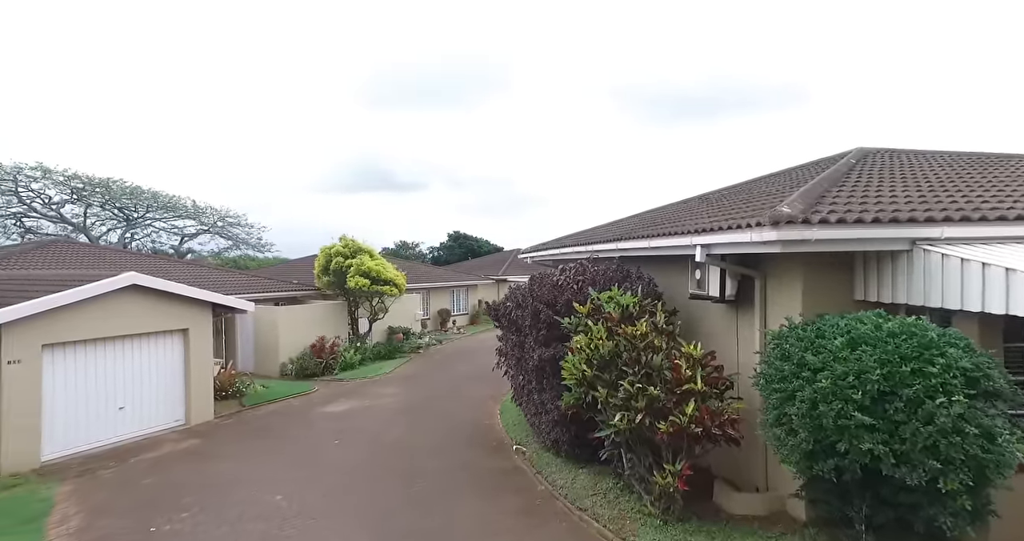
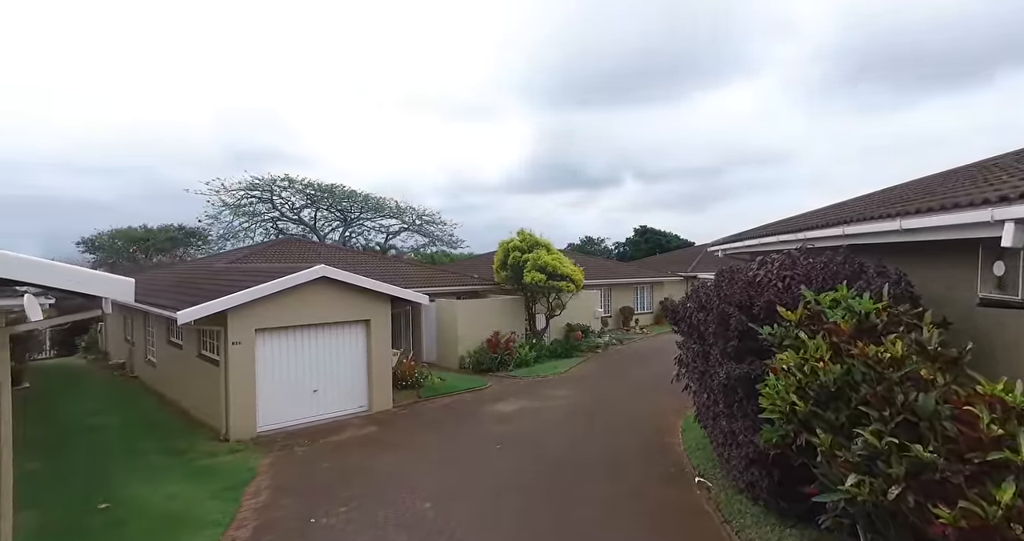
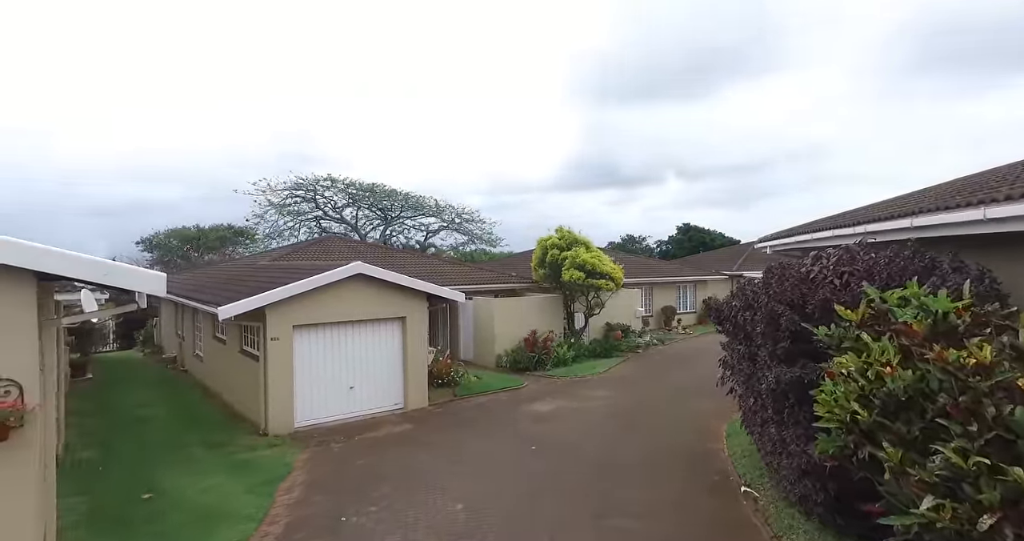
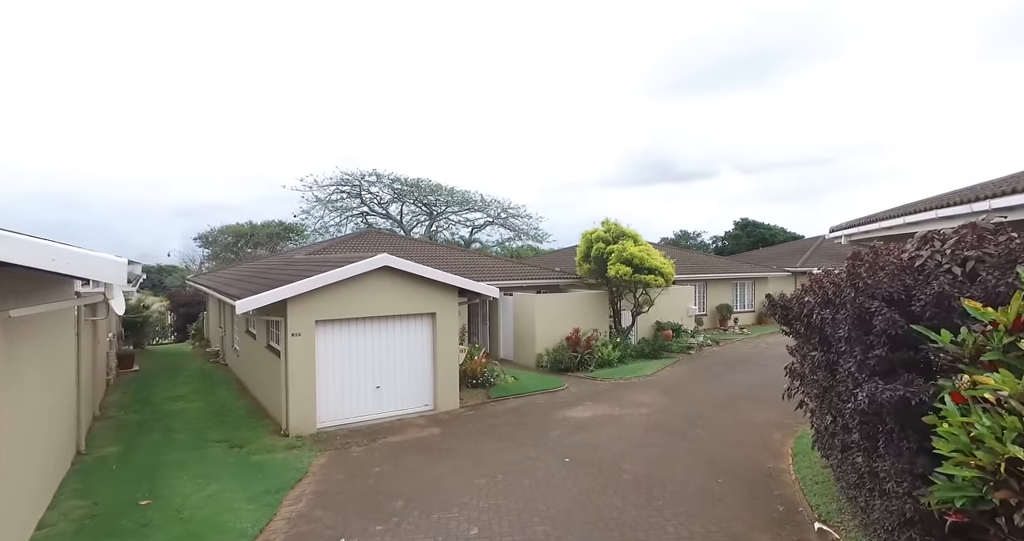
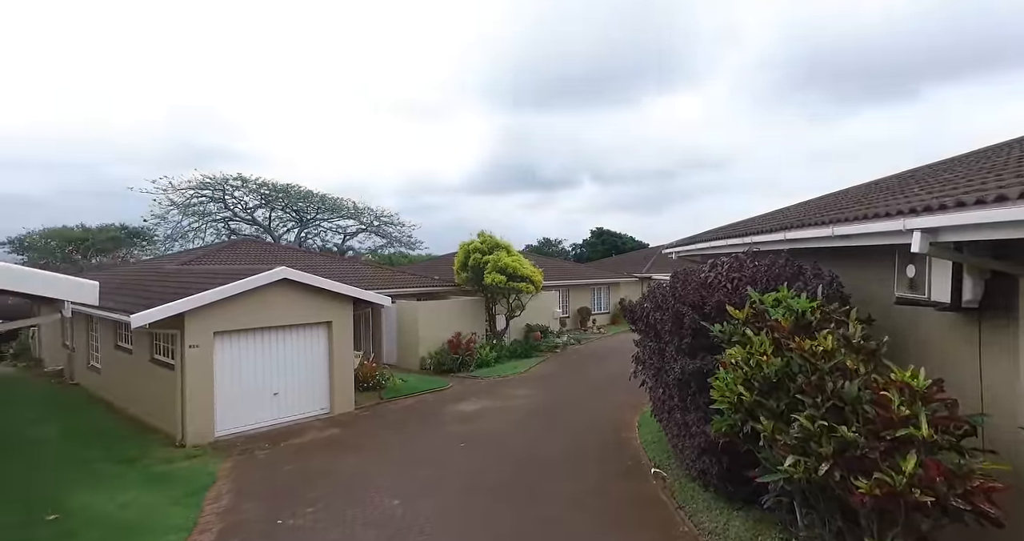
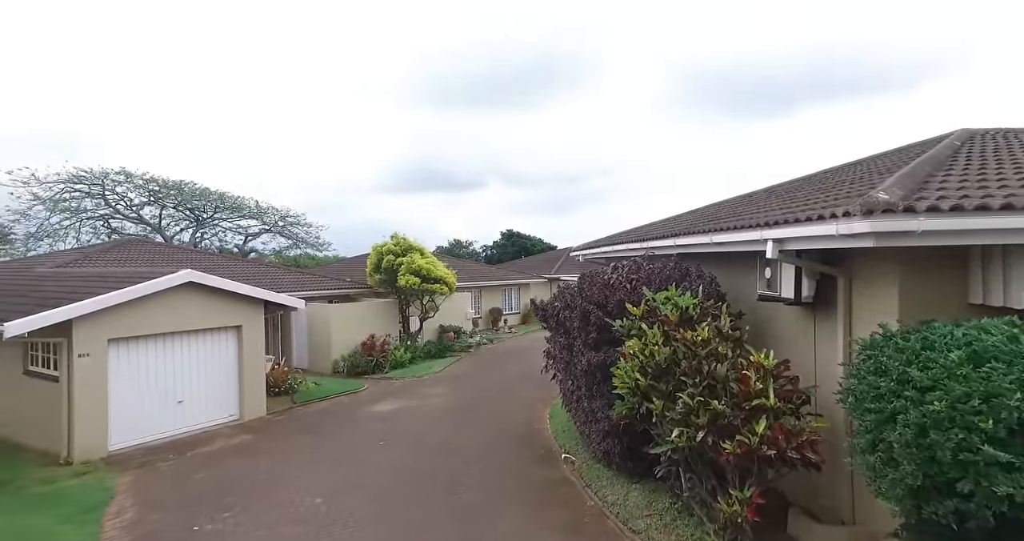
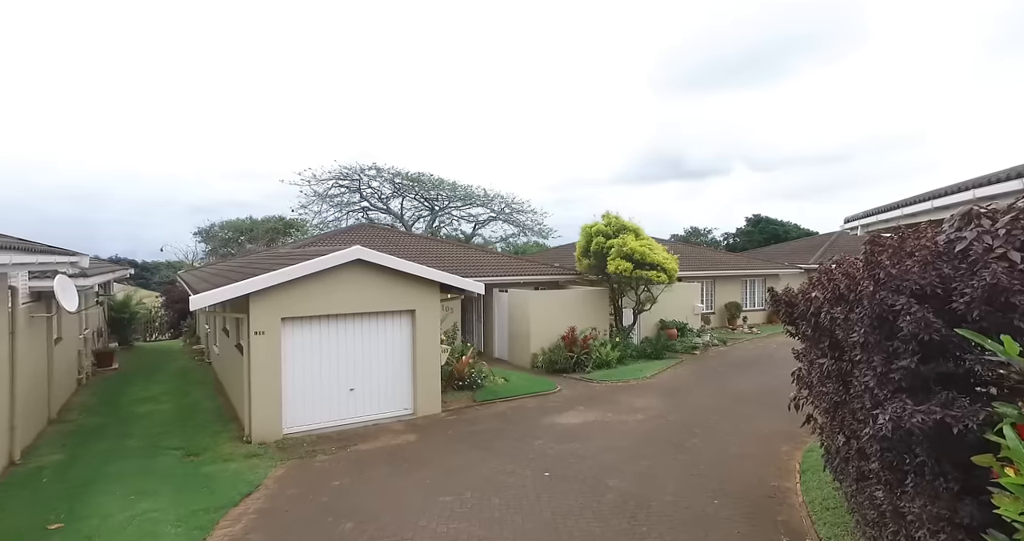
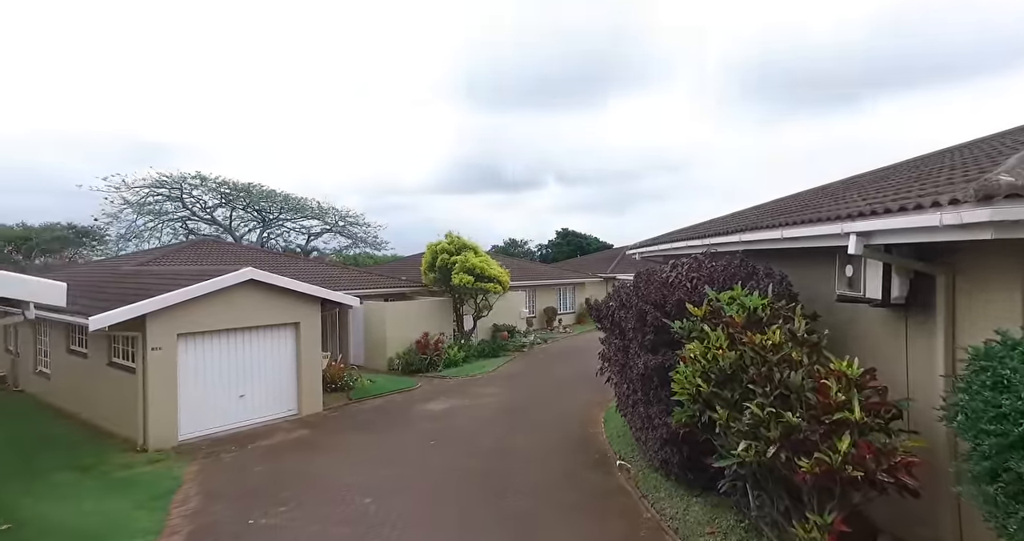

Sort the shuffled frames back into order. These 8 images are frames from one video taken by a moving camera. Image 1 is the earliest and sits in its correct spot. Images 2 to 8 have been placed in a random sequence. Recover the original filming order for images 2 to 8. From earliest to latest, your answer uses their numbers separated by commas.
6, 8, 5, 2, 3, 4, 7
